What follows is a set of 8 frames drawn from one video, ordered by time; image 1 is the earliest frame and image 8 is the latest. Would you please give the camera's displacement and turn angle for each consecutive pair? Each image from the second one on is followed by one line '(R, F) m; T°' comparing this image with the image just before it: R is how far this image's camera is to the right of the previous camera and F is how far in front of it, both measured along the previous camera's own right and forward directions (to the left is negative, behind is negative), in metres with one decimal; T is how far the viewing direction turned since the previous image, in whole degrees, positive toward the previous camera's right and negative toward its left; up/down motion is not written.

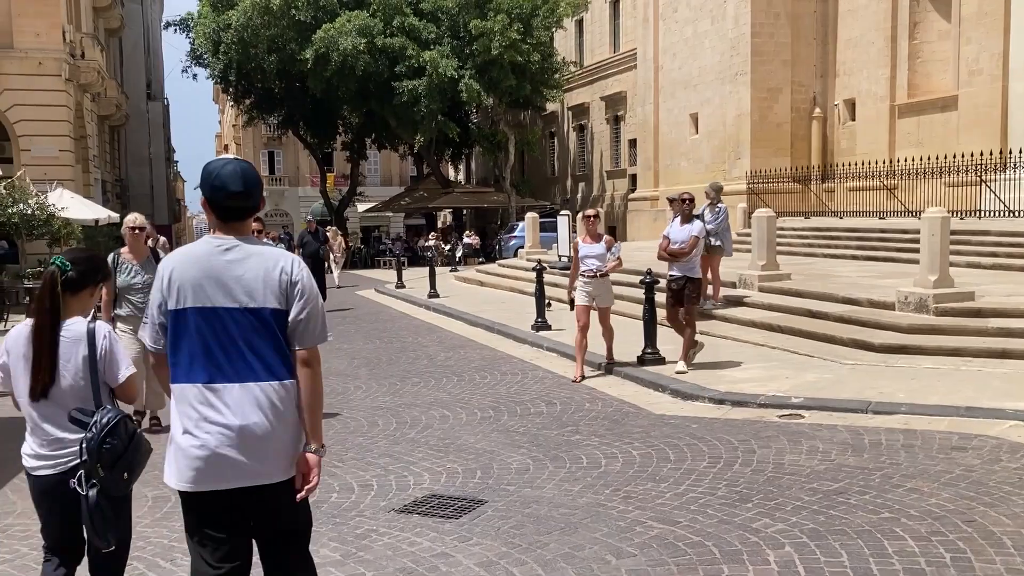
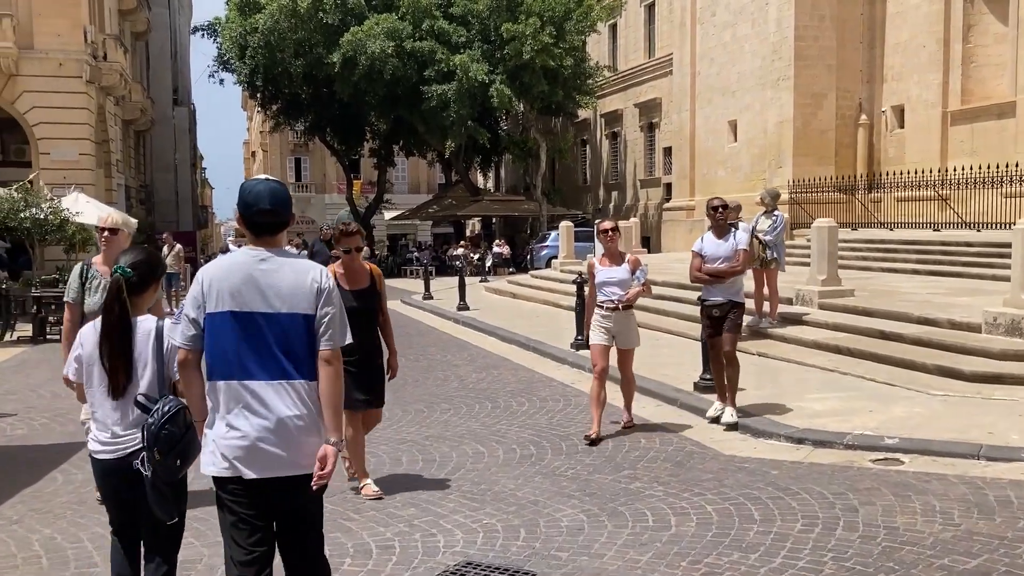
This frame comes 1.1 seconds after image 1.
(-0.1, +1.0) m; -2°
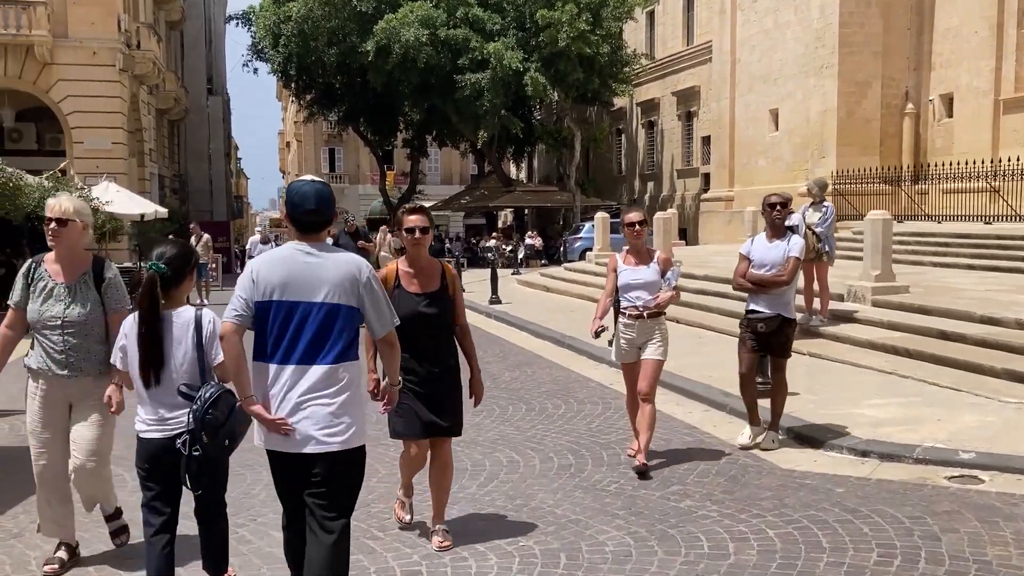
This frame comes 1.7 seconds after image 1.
(0.0, +0.5) m; -2°
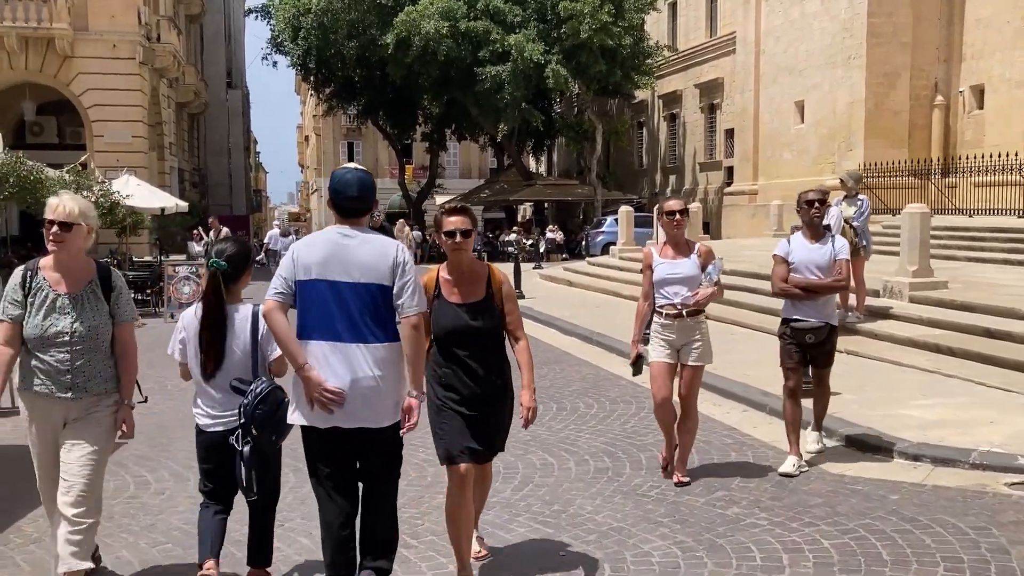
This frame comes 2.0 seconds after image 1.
(-0.1, +0.2) m; -1°
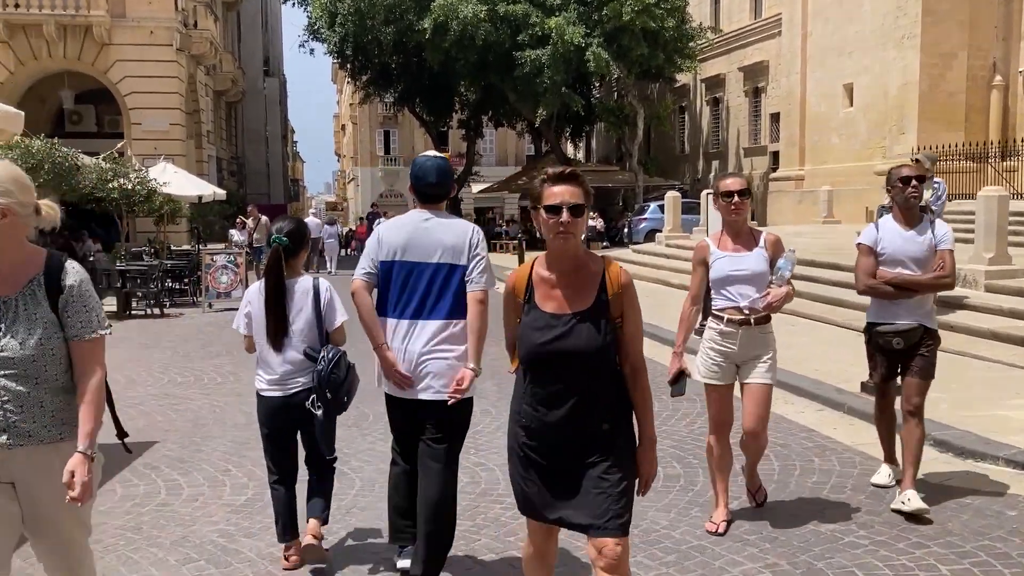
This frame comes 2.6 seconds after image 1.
(-0.2, +0.5) m; -2°
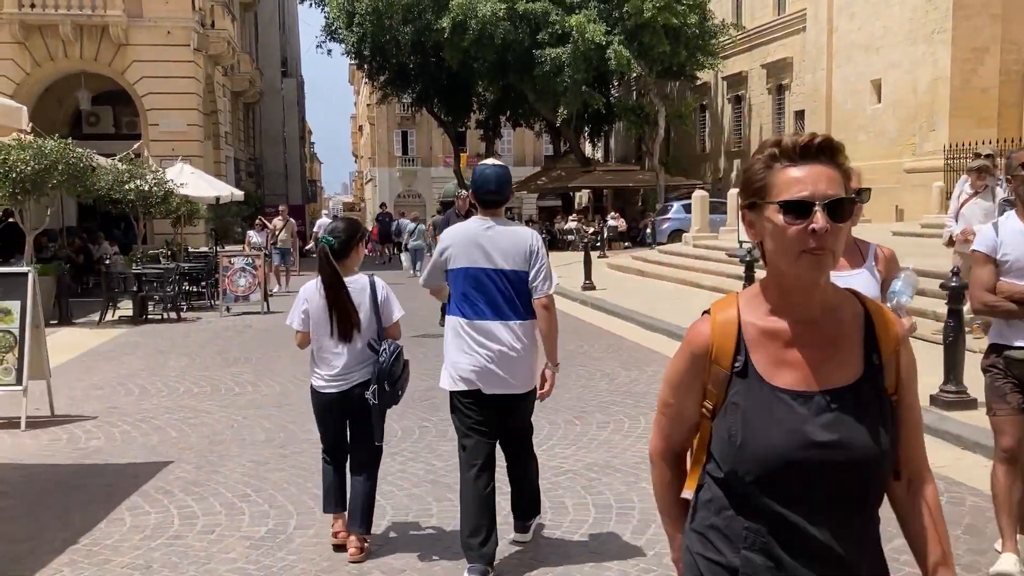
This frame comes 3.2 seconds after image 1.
(-0.1, +0.4) m; -1°
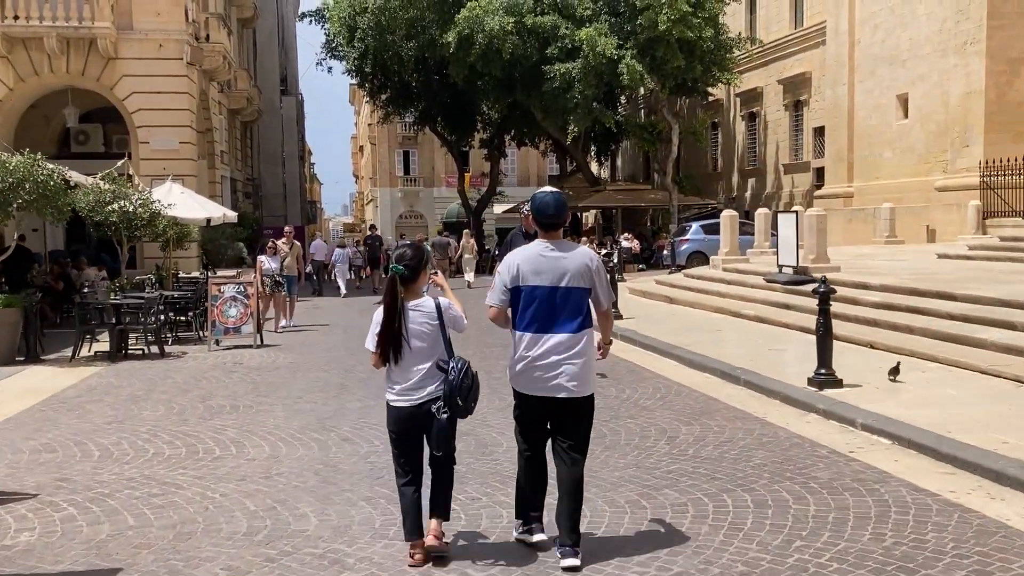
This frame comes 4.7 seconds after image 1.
(-0.3, +1.4) m; 0°
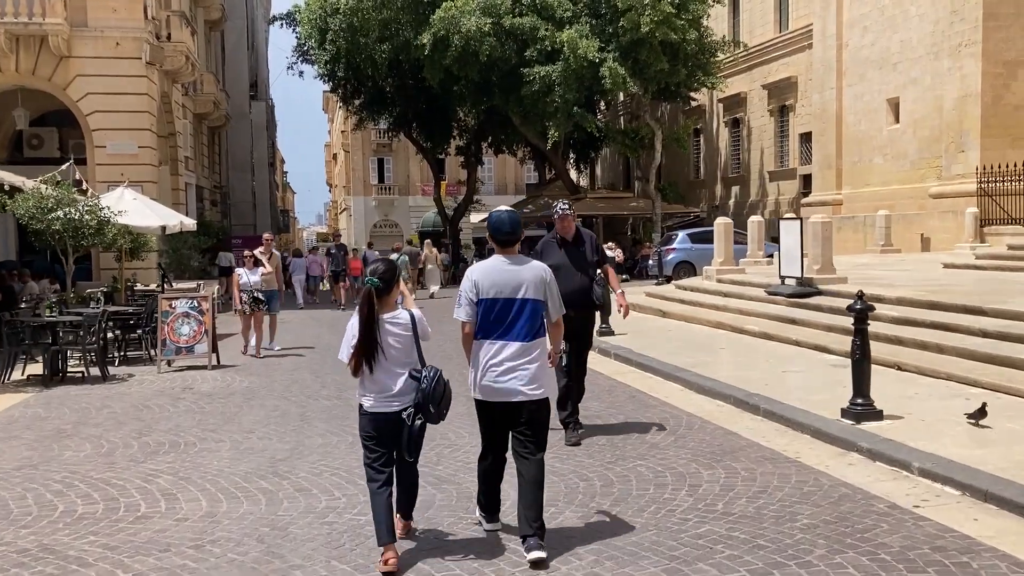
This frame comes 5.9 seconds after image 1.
(-0.1, +1.2) m; +1°
